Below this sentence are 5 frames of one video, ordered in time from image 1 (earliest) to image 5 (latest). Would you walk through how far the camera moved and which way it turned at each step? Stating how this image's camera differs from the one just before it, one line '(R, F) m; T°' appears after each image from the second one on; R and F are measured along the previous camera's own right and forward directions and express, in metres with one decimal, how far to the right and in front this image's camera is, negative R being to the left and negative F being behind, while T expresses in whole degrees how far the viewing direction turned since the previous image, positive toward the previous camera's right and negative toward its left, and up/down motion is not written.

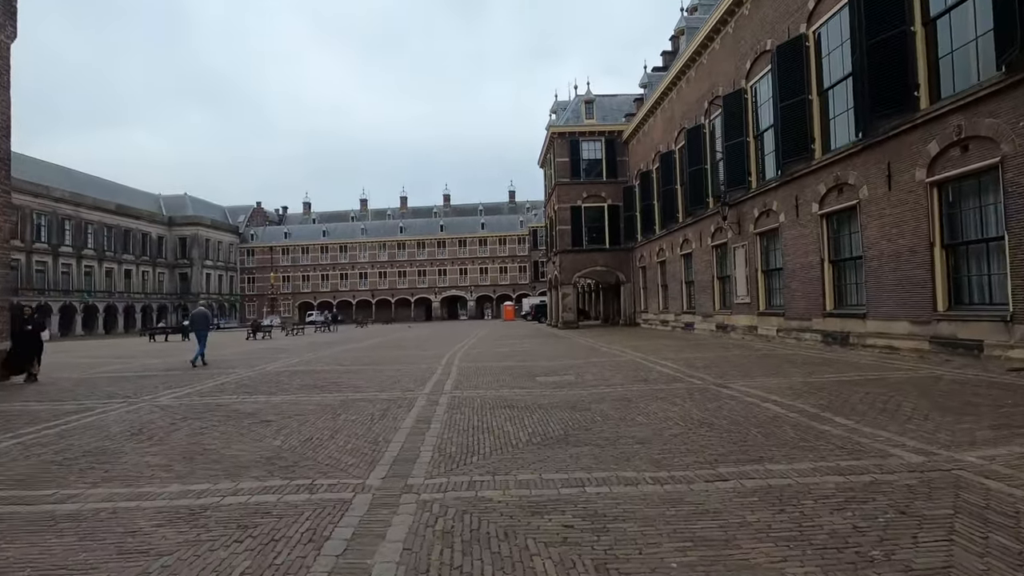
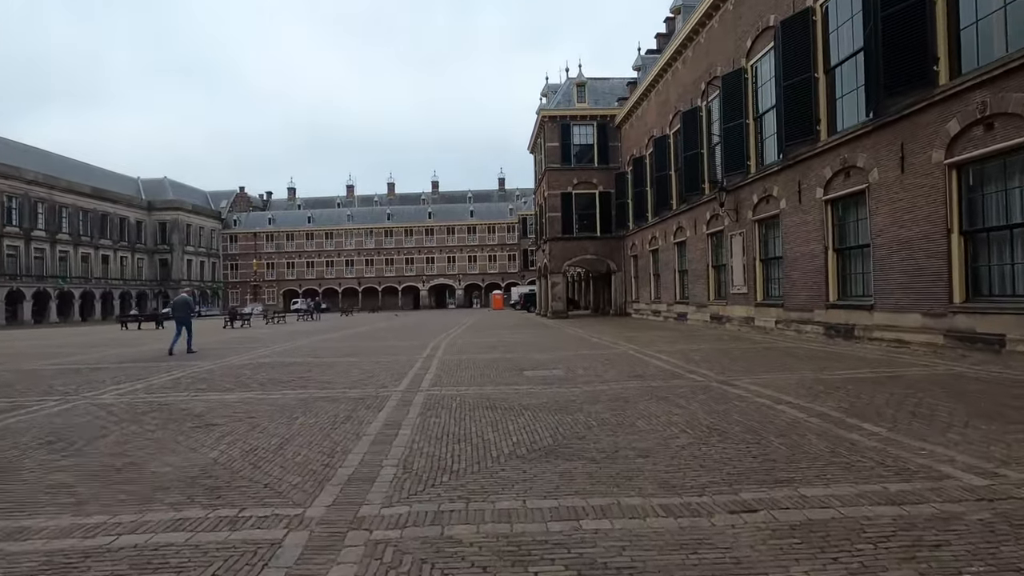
(+0.1, +0.9) m; +1°
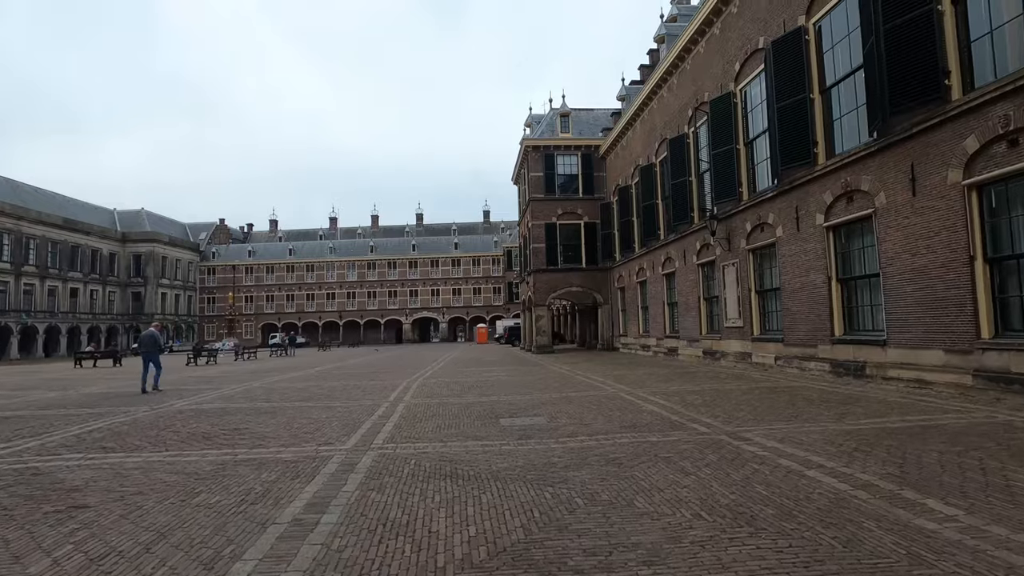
(+0.2, +1.3) m; +1°
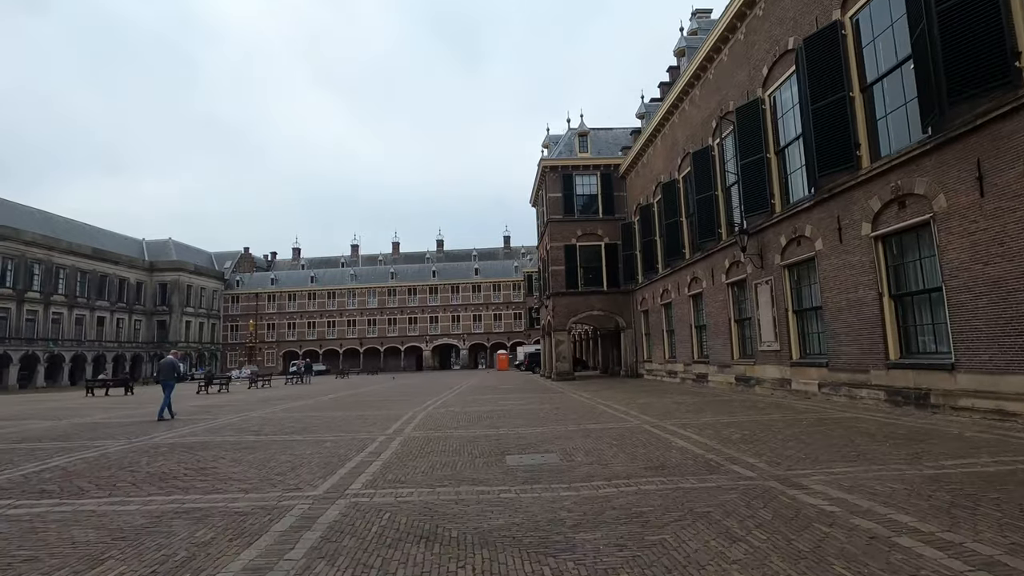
(+0.3, +1.2) m; -2°
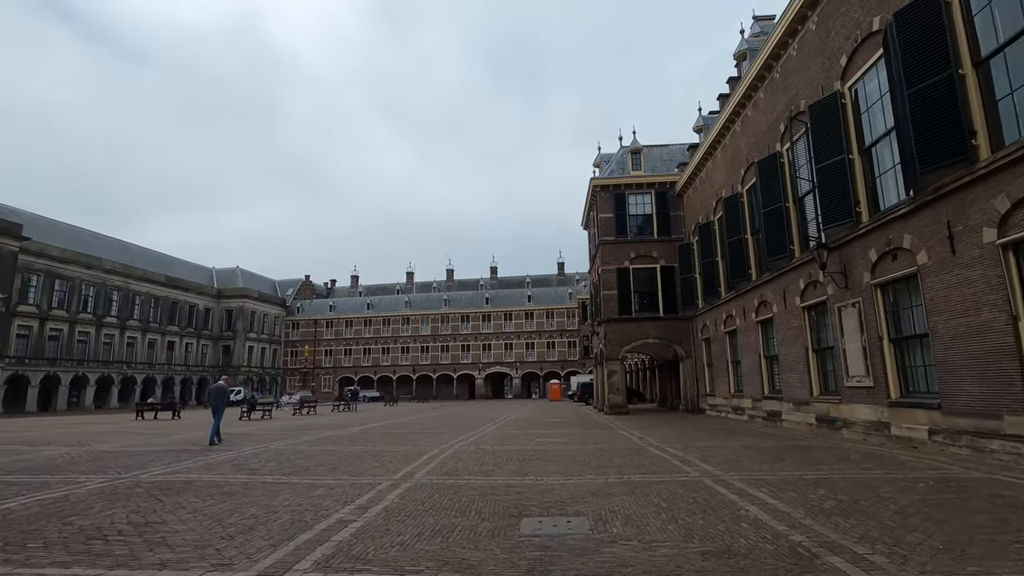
(+0.5, +1.8) m; -6°
